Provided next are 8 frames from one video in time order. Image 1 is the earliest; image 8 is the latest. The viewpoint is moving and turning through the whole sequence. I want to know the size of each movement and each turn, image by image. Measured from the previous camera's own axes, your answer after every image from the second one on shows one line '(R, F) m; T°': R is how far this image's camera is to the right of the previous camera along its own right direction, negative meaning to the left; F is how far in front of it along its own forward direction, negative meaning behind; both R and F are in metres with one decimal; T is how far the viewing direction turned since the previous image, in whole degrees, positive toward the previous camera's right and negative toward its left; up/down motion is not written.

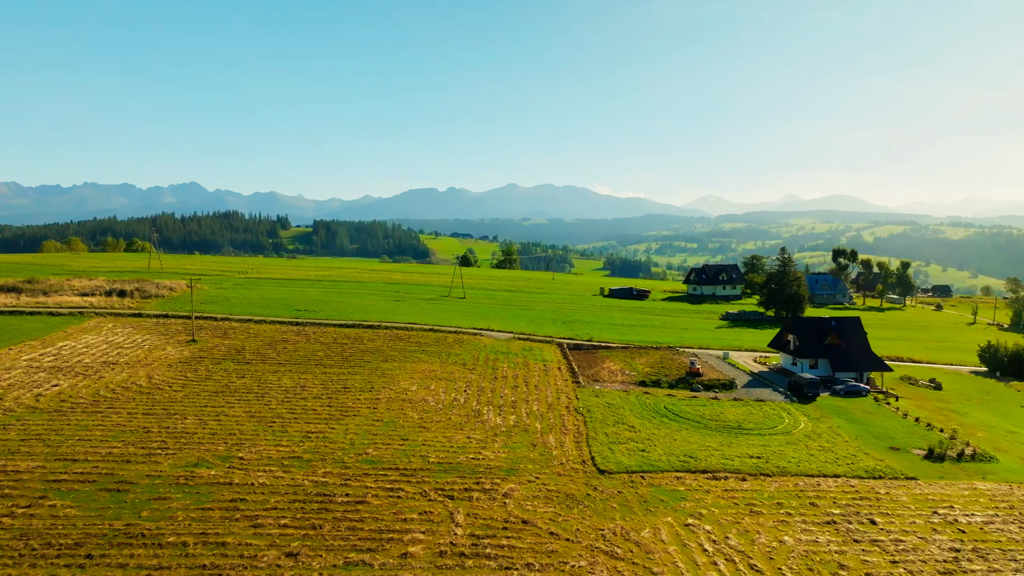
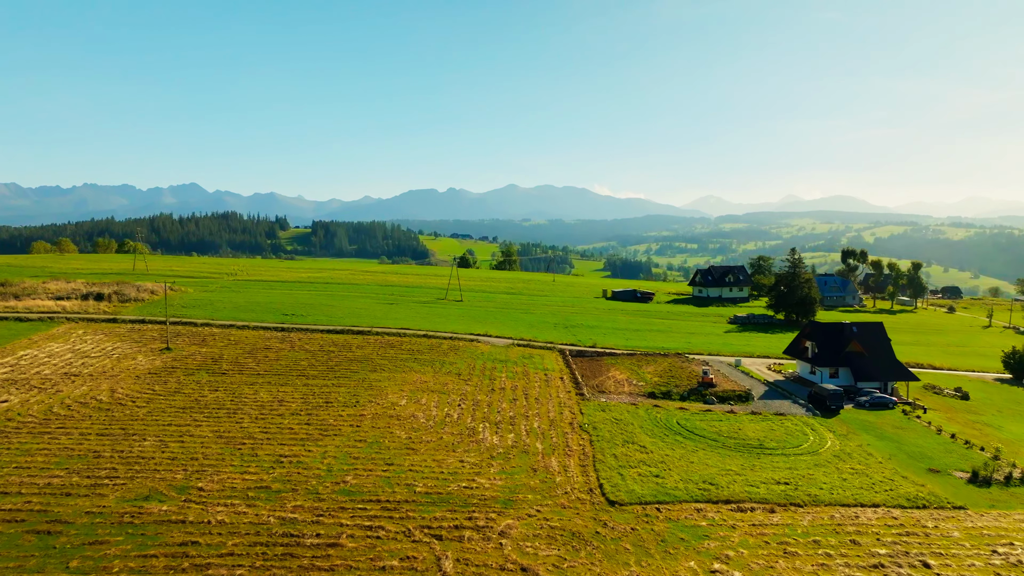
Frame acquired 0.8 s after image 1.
(+0.1, +3.4) m; 0°
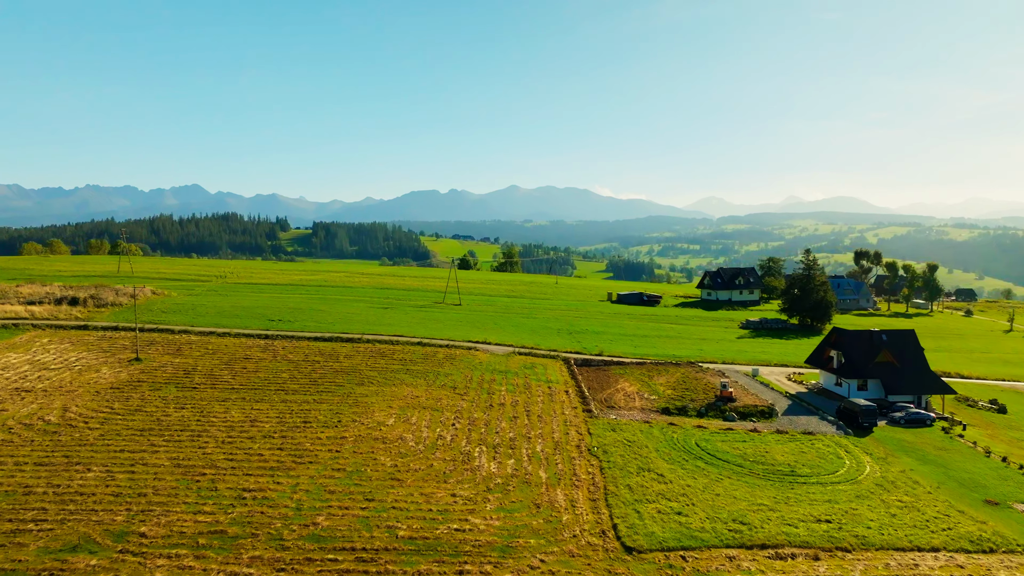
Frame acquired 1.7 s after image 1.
(+0.1, +3.7) m; 0°
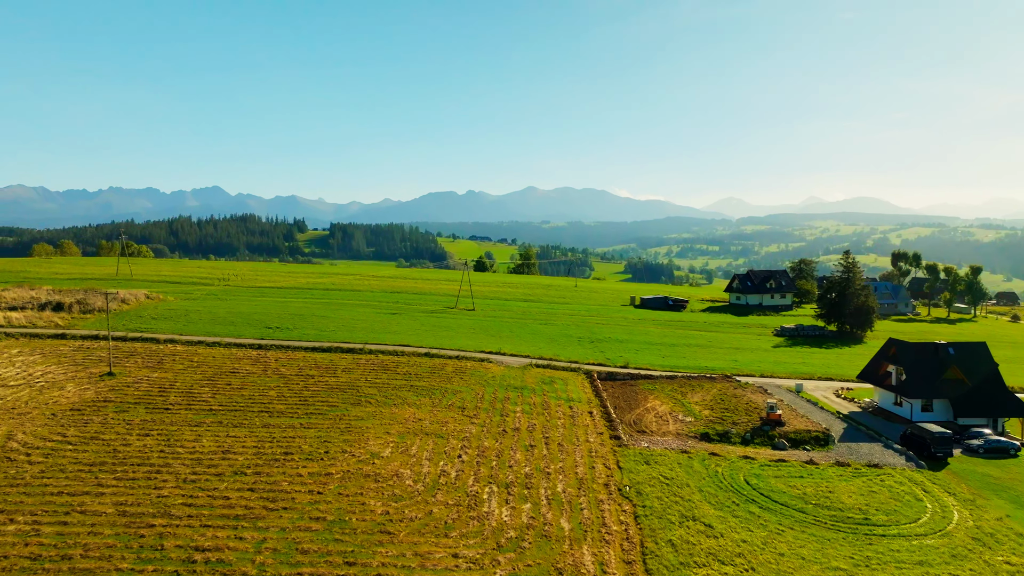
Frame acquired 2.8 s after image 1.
(0.0, +4.8) m; -1°
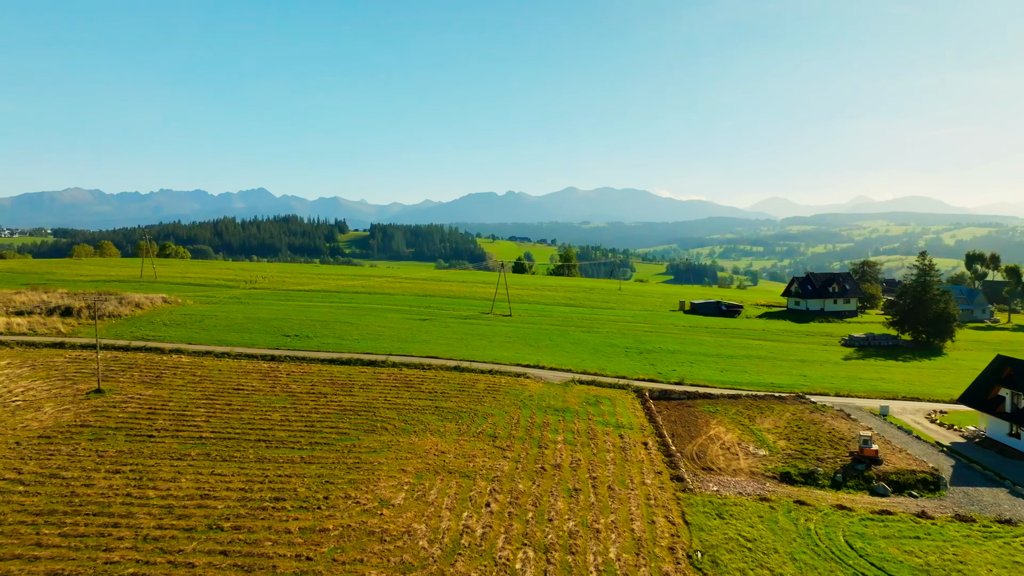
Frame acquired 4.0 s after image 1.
(0.0, +5.2) m; -3°
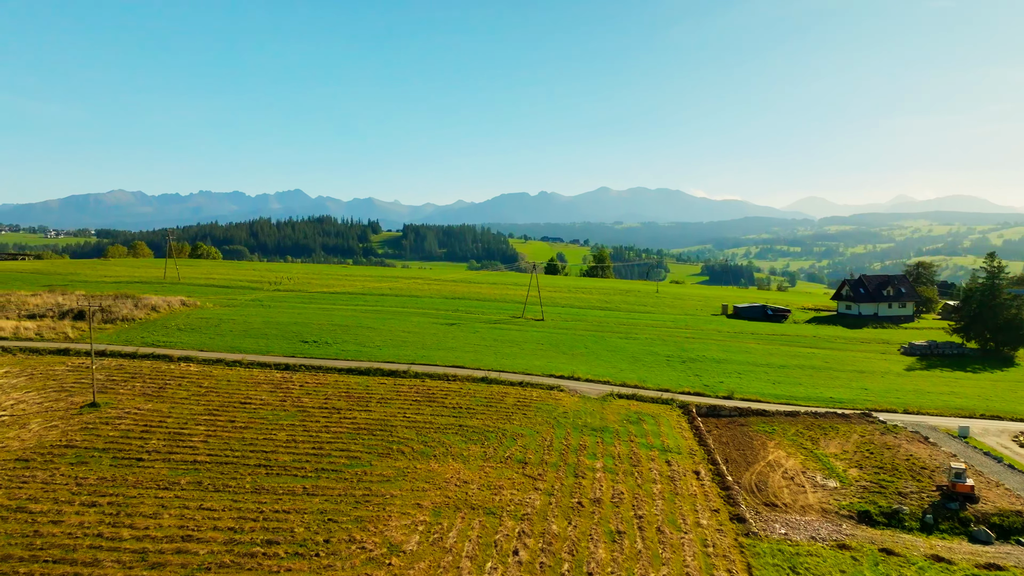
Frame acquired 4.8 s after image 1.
(0.0, +3.5) m; -3°
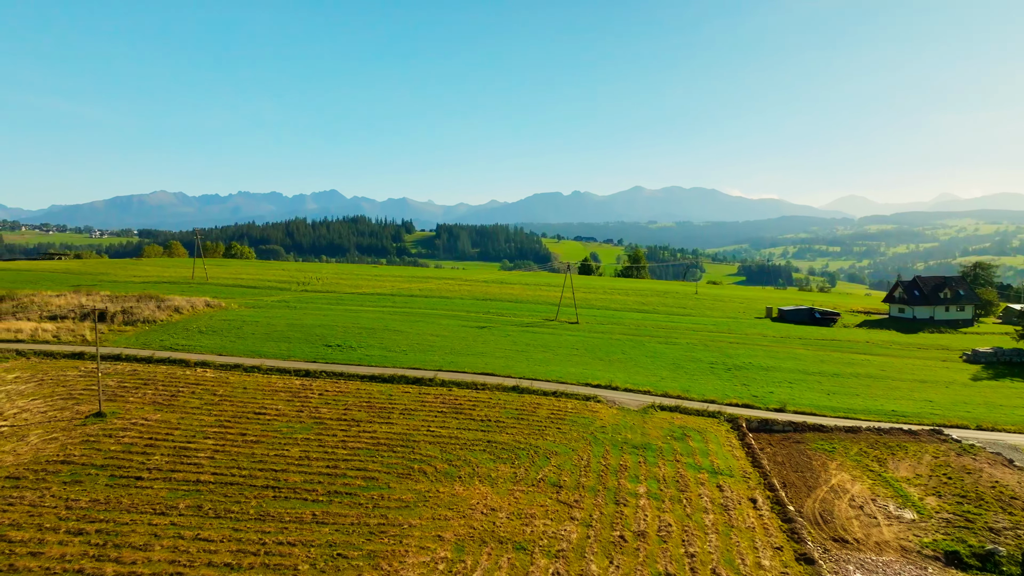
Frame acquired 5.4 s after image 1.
(0.0, +2.6) m; -3°
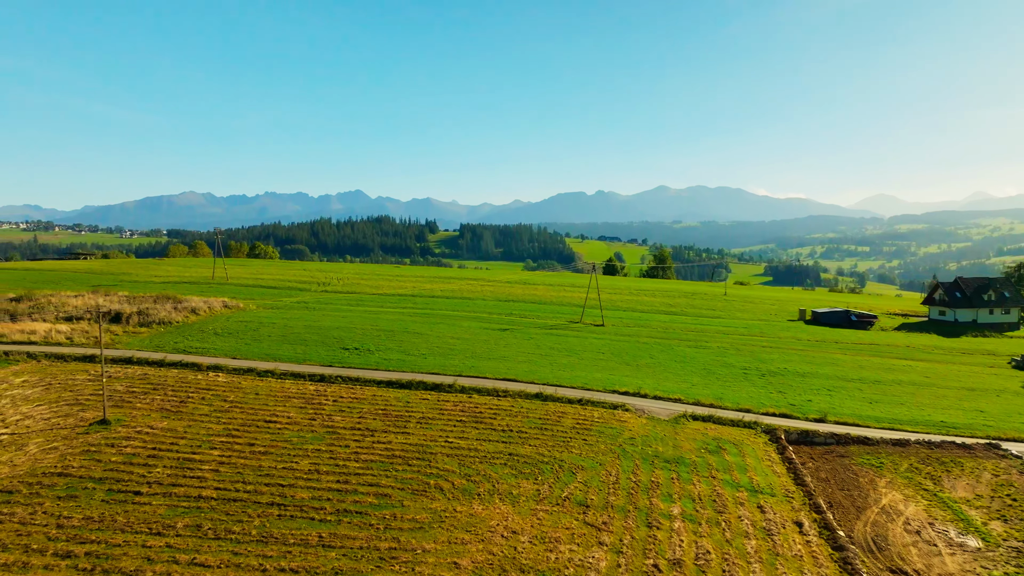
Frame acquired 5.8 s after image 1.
(0.0, +1.7) m; -2°
